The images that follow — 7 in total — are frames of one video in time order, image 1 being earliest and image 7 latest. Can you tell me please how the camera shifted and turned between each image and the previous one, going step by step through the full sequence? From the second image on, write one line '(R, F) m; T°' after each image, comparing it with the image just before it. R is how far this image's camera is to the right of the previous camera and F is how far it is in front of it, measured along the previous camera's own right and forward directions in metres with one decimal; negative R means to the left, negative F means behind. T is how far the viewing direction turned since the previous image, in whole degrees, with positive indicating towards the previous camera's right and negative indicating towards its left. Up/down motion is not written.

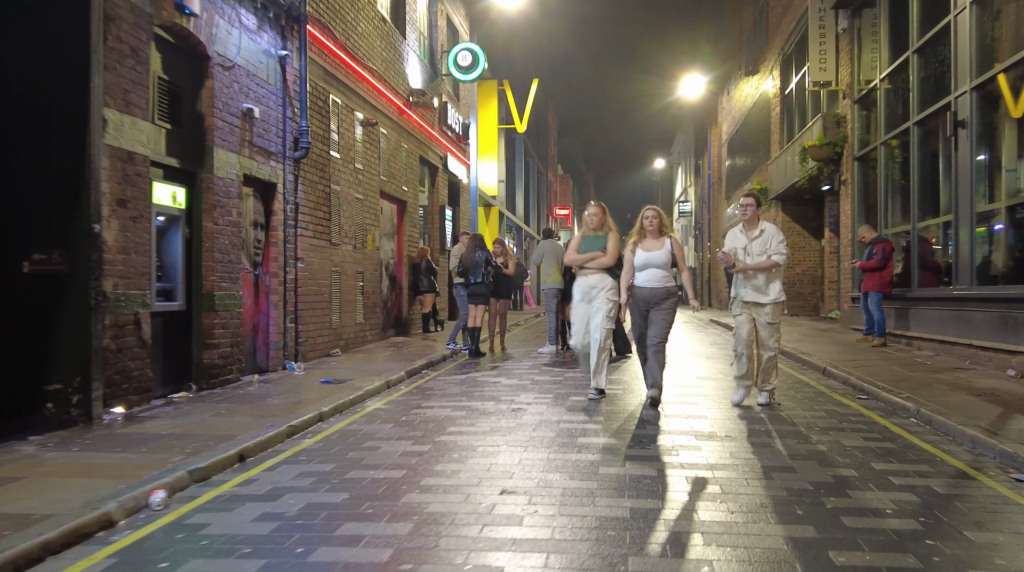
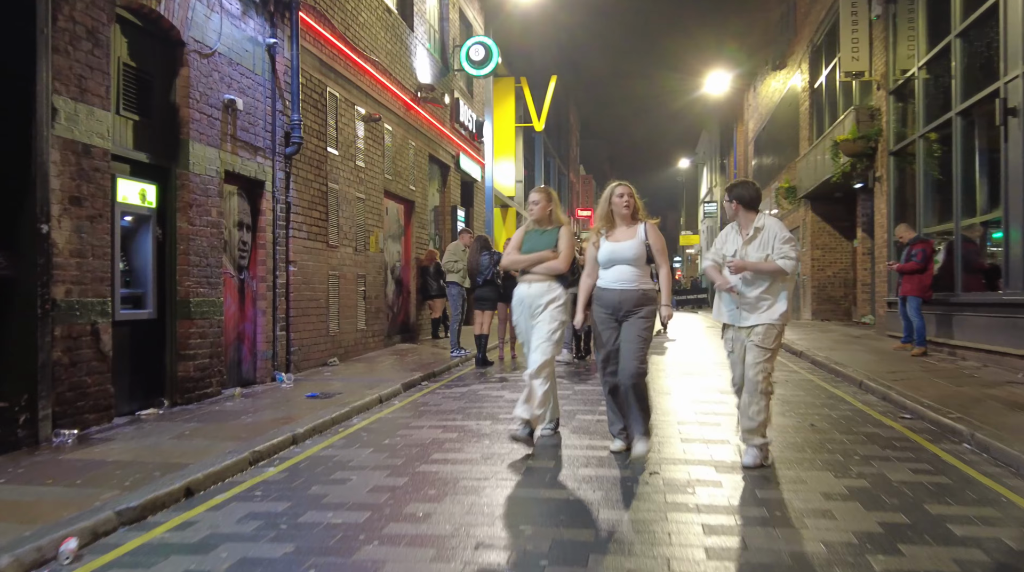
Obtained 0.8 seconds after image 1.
(+0.2, +0.8) m; -2°
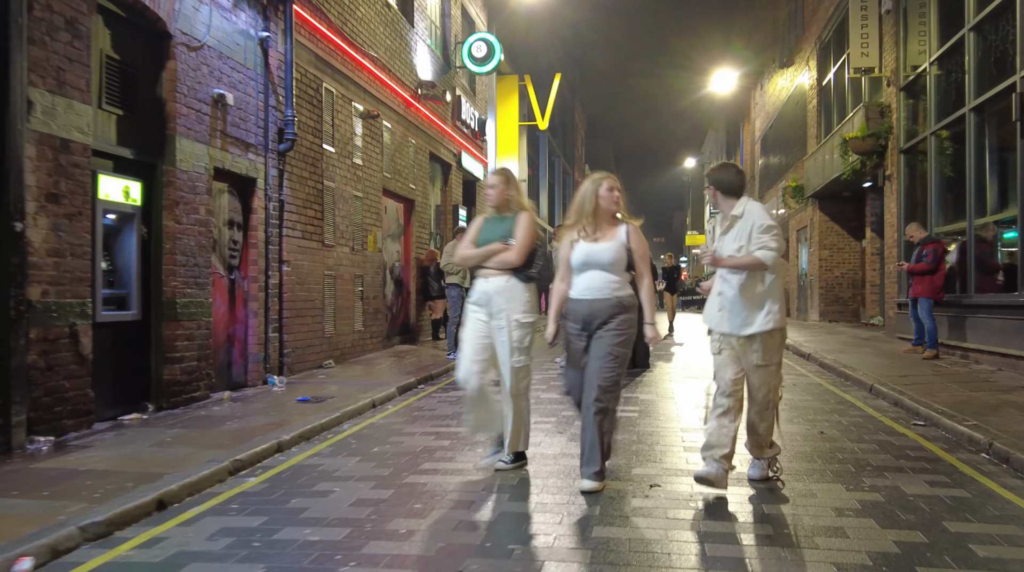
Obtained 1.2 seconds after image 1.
(+0.1, +0.3) m; 0°
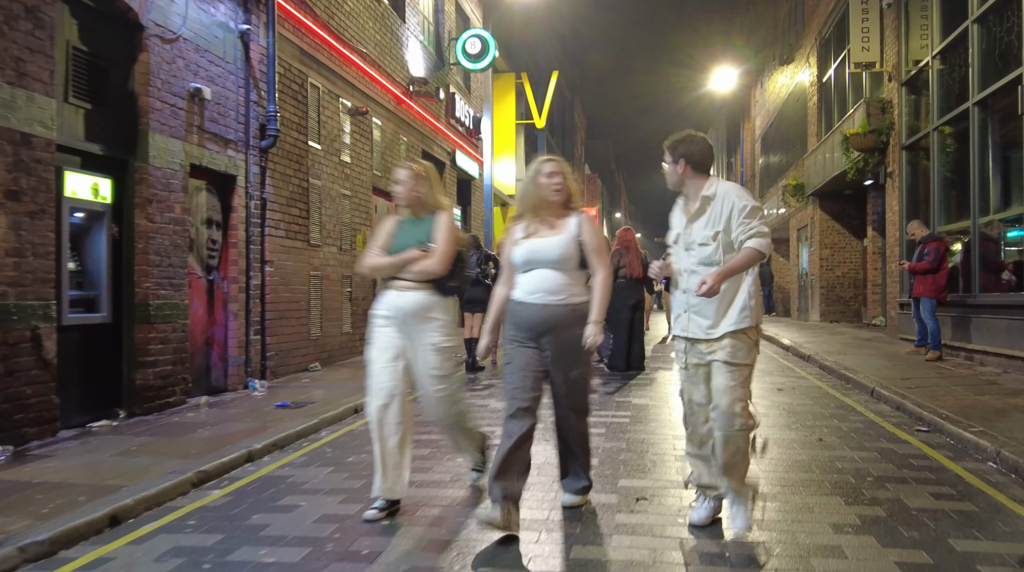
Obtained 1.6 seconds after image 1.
(+0.1, +0.3) m; 0°
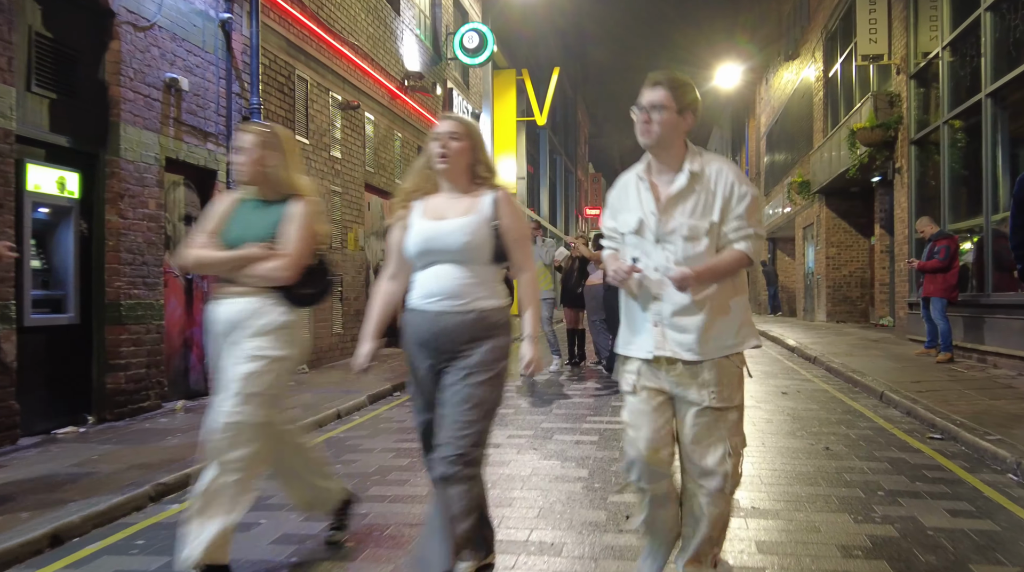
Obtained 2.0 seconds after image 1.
(+0.1, +0.4) m; 0°
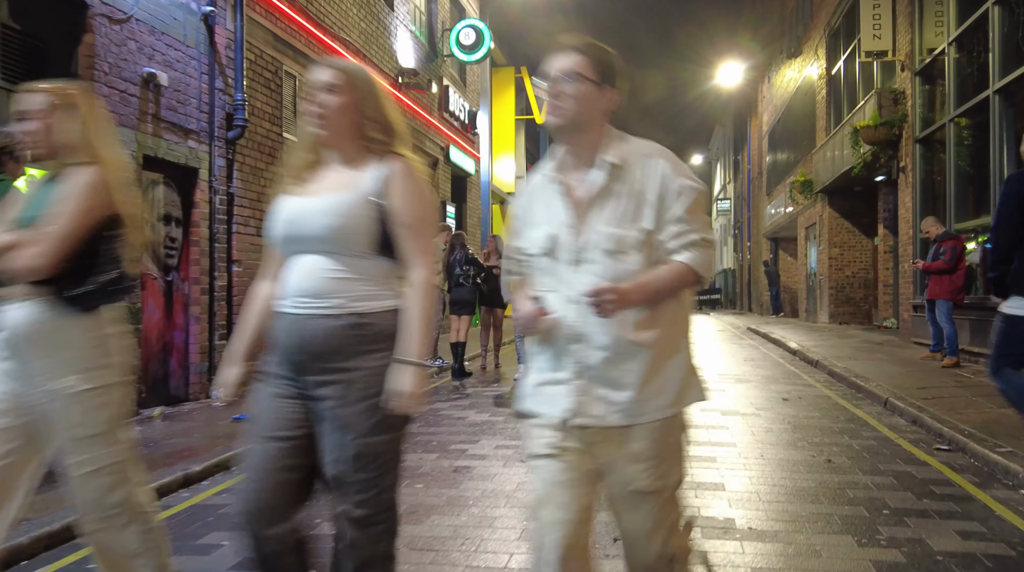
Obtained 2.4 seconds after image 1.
(+0.1, +0.3) m; 0°
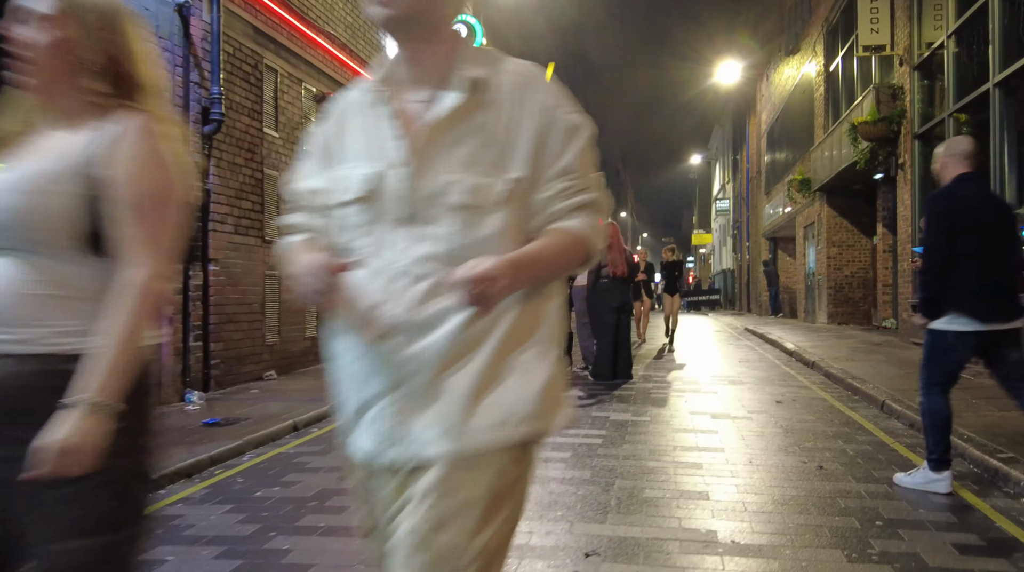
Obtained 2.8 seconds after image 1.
(+0.2, +0.3) m; 0°
